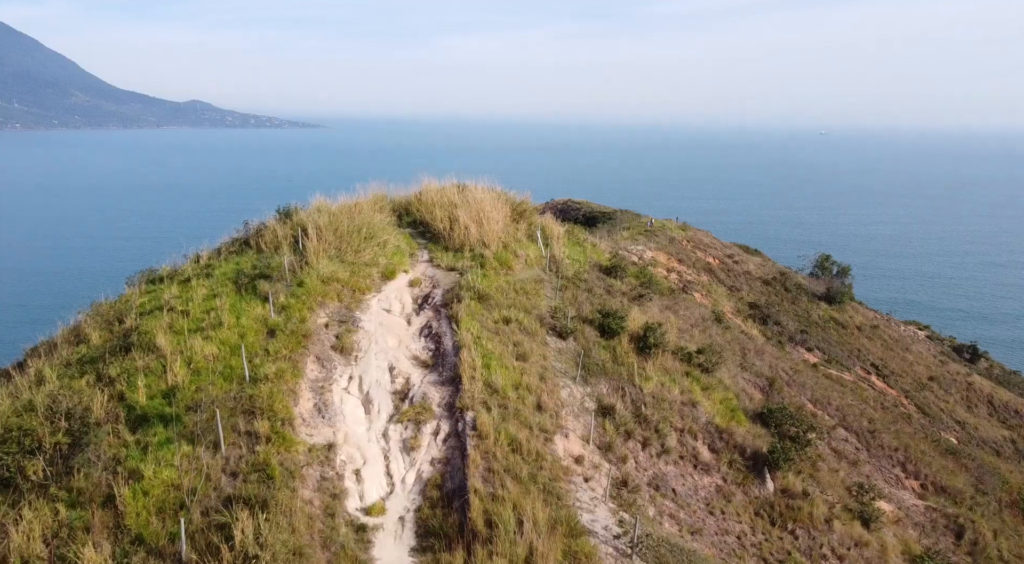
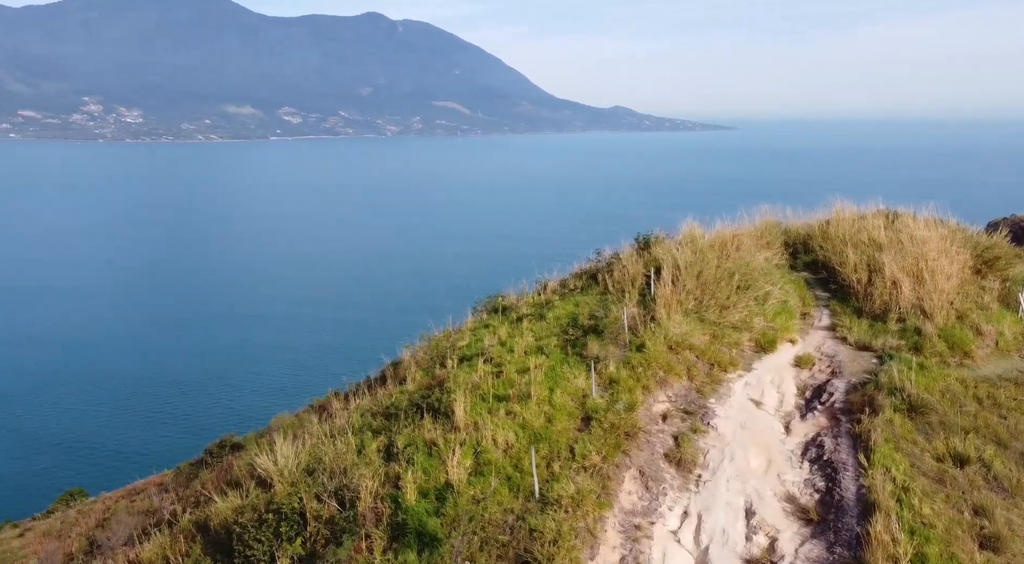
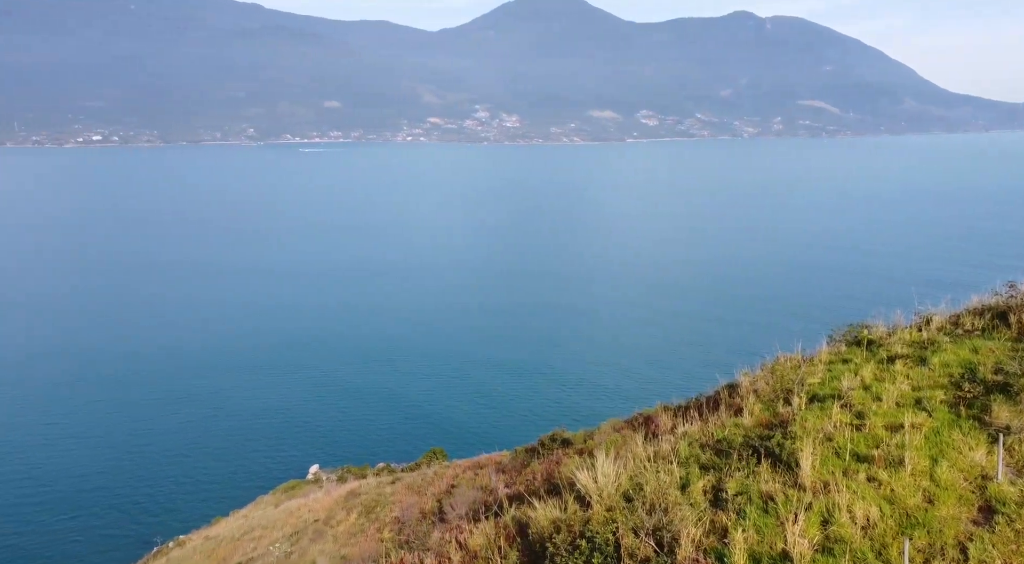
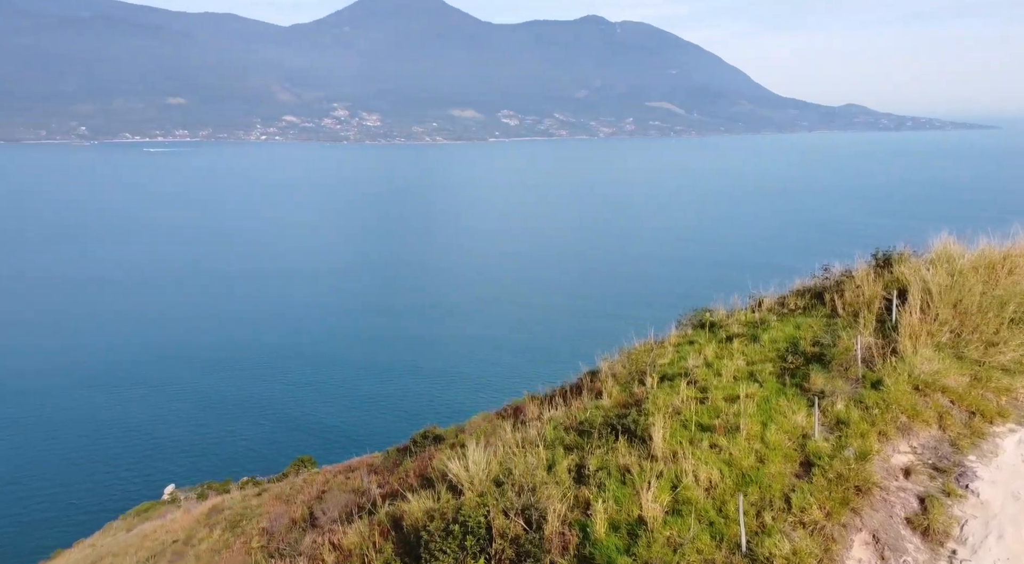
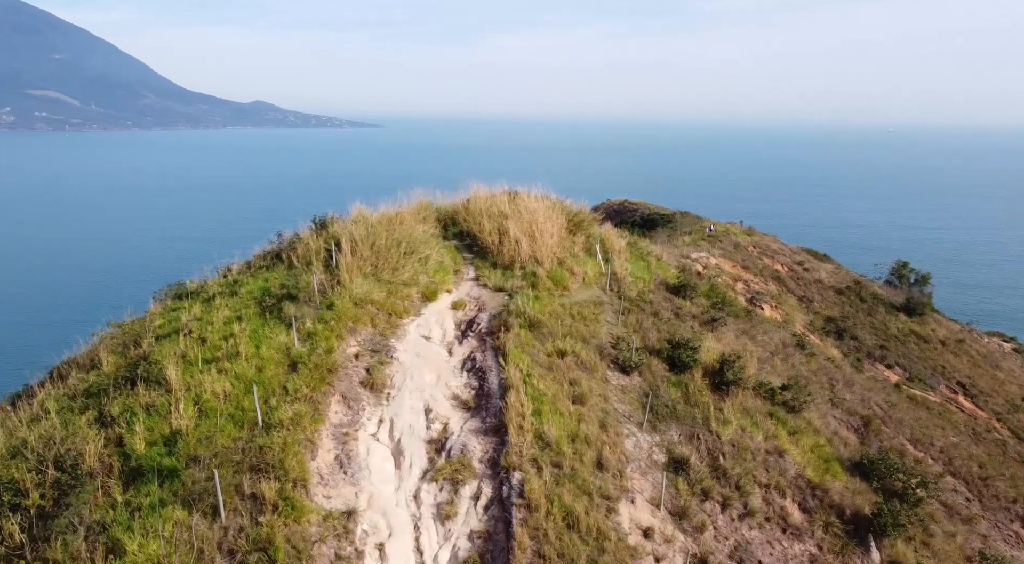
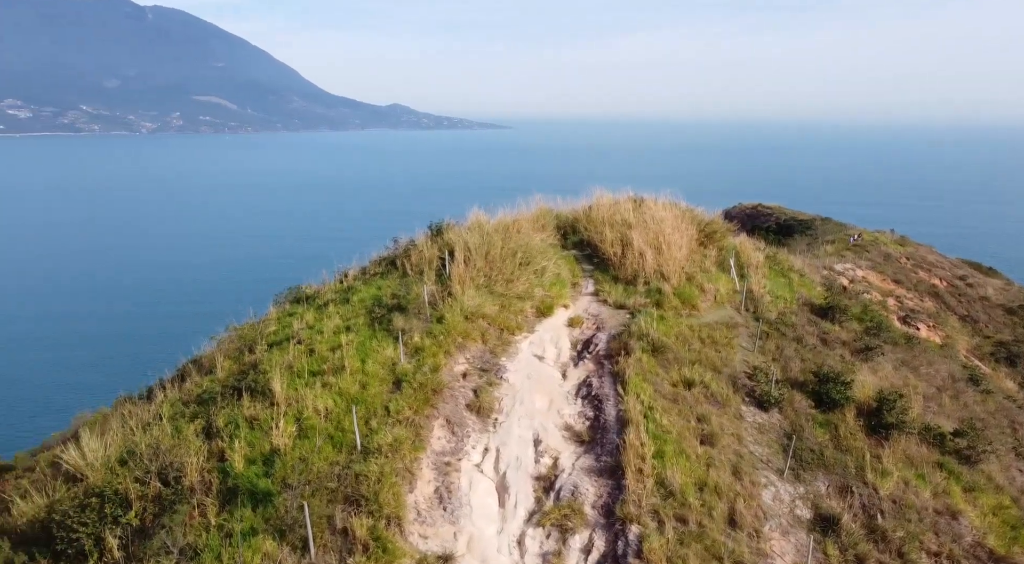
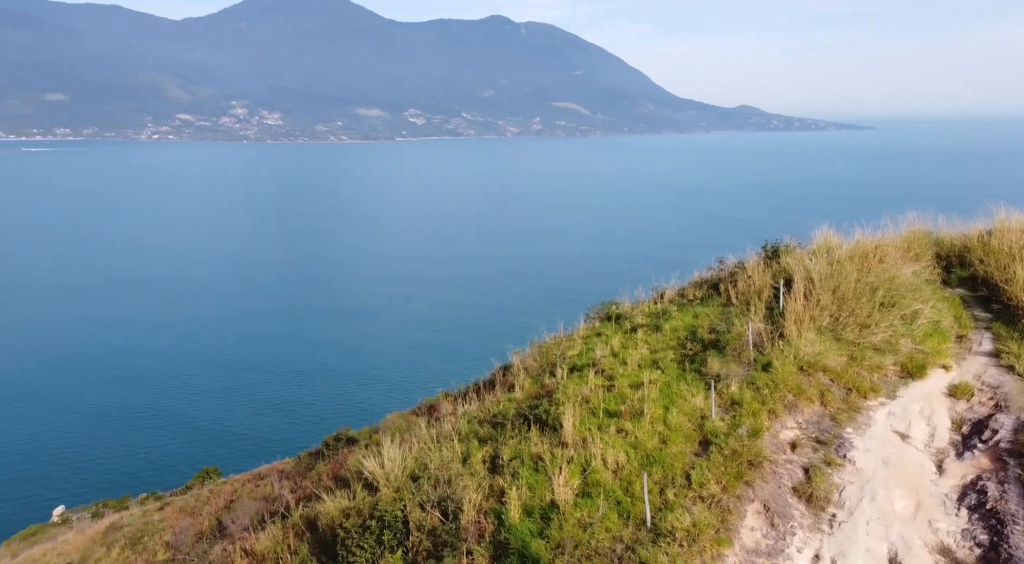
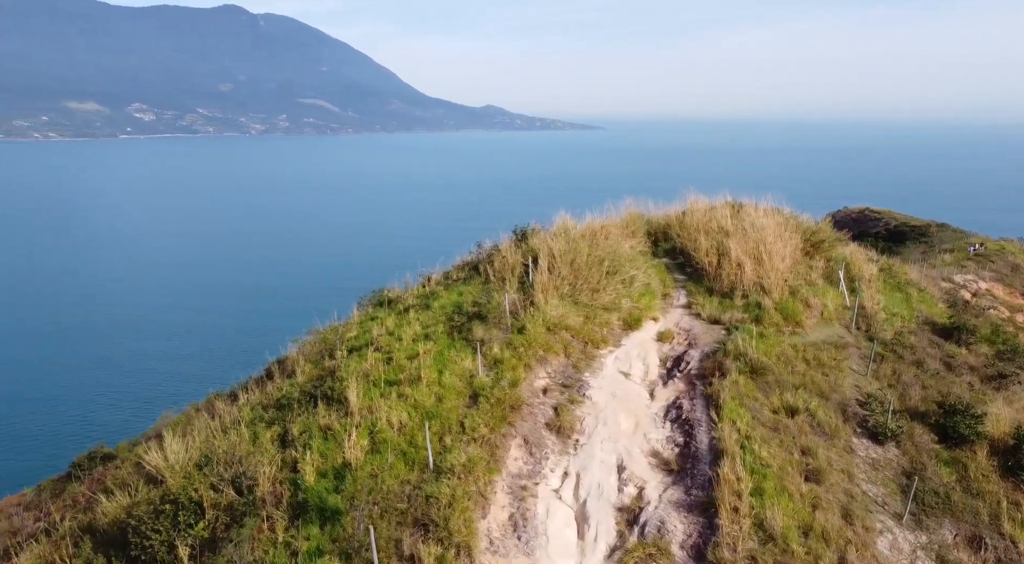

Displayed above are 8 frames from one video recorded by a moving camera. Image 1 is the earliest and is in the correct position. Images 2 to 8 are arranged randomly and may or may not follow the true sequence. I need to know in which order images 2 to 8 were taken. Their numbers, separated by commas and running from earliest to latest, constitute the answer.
5, 6, 8, 2, 7, 4, 3
